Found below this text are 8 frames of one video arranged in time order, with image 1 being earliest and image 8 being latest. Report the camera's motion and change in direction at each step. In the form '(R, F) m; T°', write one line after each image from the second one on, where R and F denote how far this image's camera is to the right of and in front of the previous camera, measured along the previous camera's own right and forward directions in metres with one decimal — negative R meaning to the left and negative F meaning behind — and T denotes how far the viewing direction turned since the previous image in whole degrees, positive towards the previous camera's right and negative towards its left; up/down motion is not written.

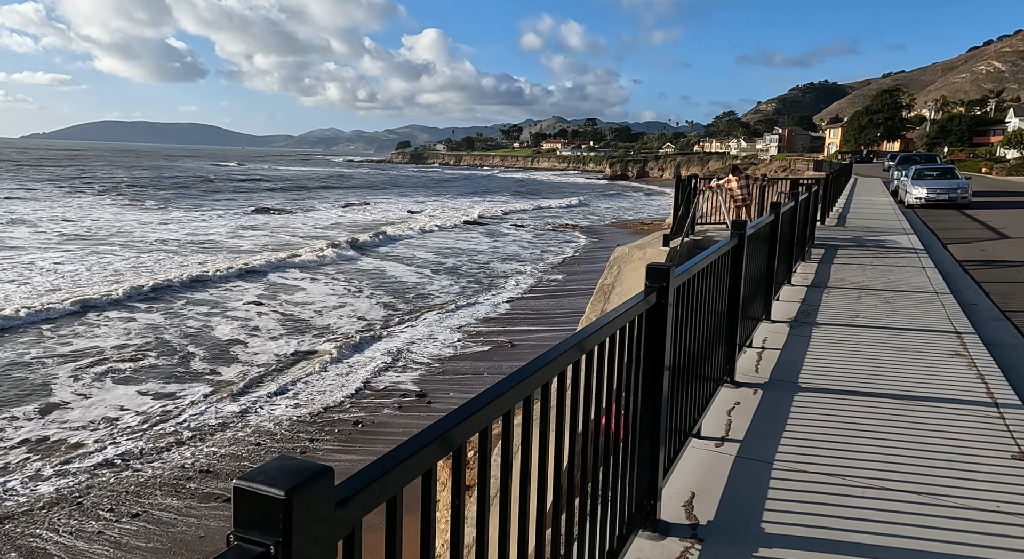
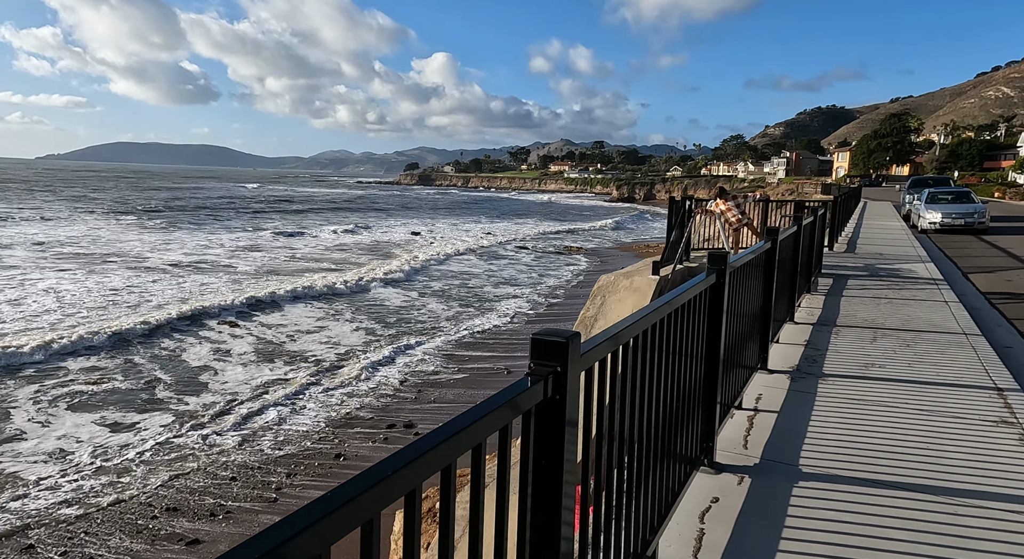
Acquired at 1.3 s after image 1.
(+0.3, +0.6) m; -1°
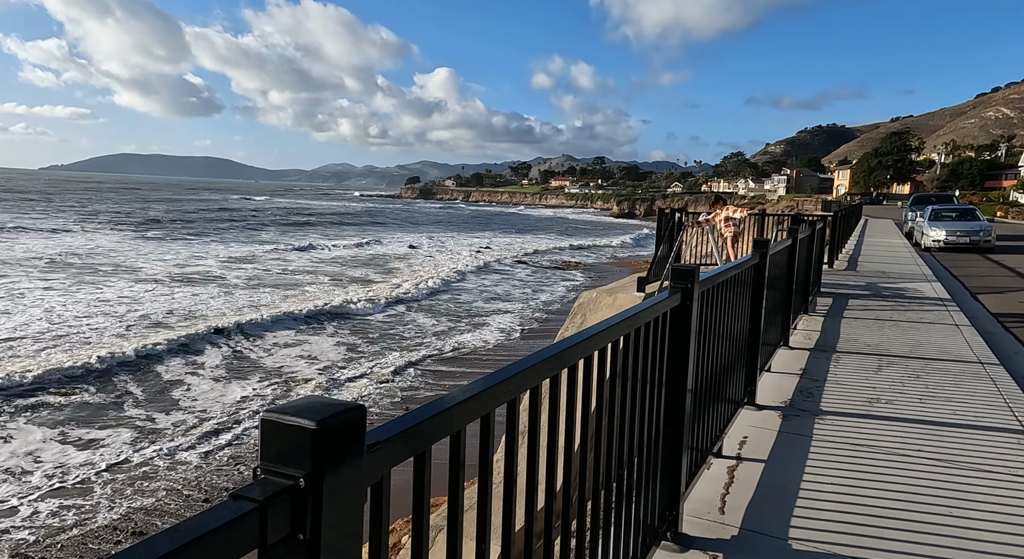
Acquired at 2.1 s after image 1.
(+0.2, +0.4) m; 0°
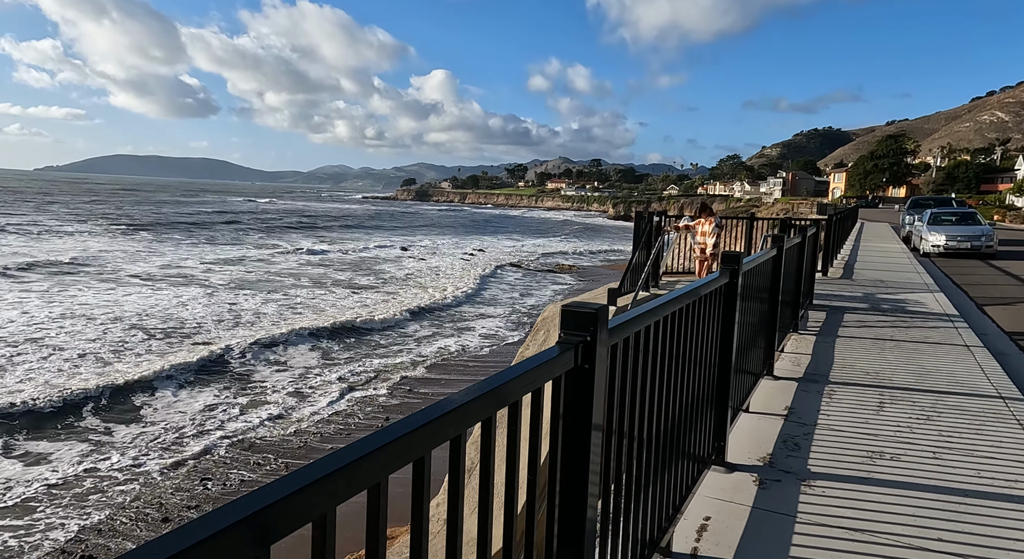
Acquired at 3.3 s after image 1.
(+0.3, +0.6) m; 0°
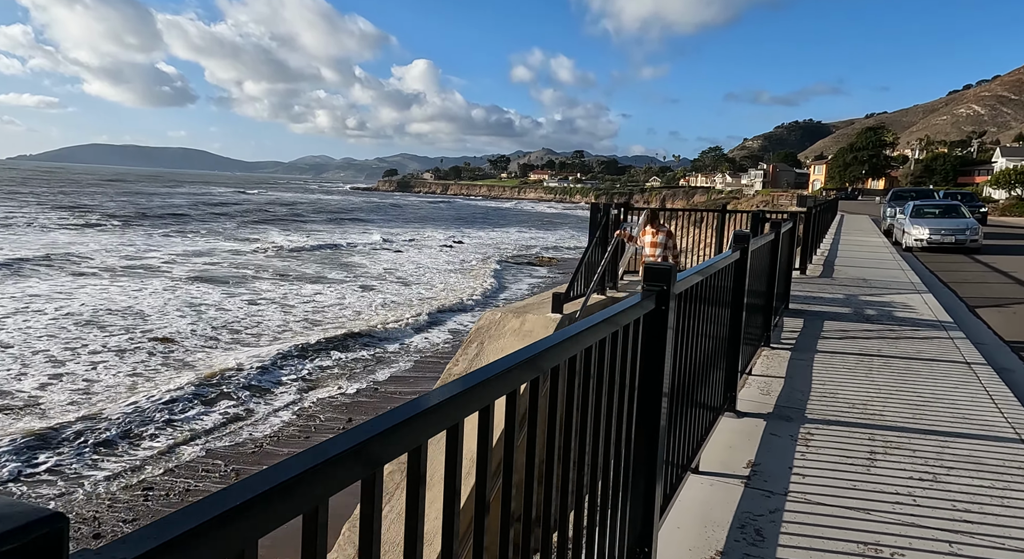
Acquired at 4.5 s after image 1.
(+0.3, +0.7) m; +1°
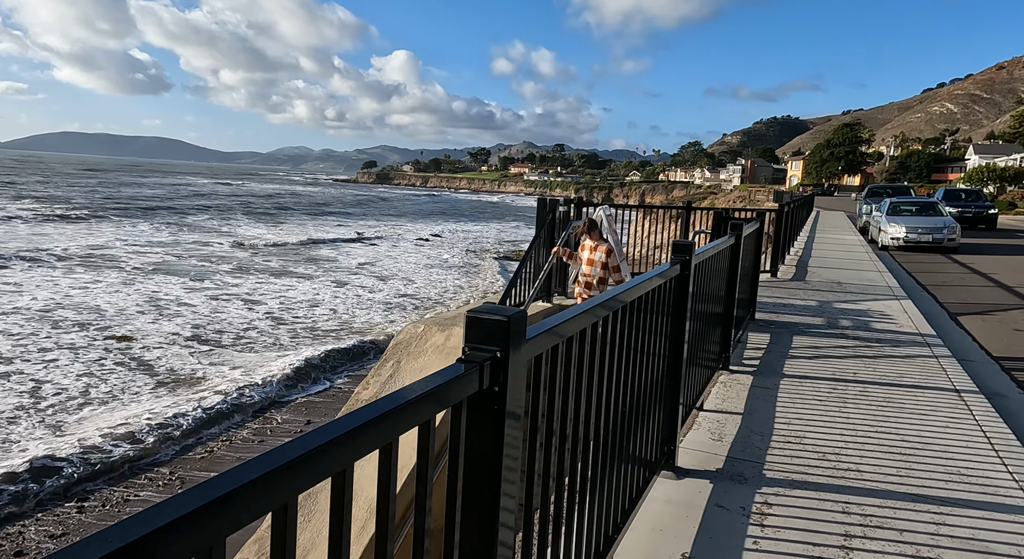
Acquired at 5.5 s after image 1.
(+0.3, +0.5) m; +2°
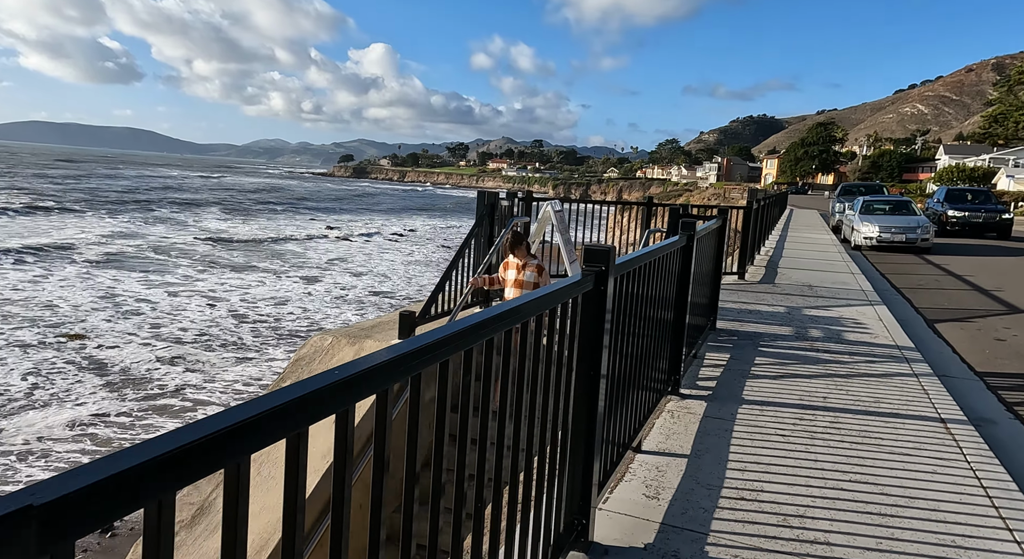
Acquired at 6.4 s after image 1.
(+0.2, +0.5) m; +2°
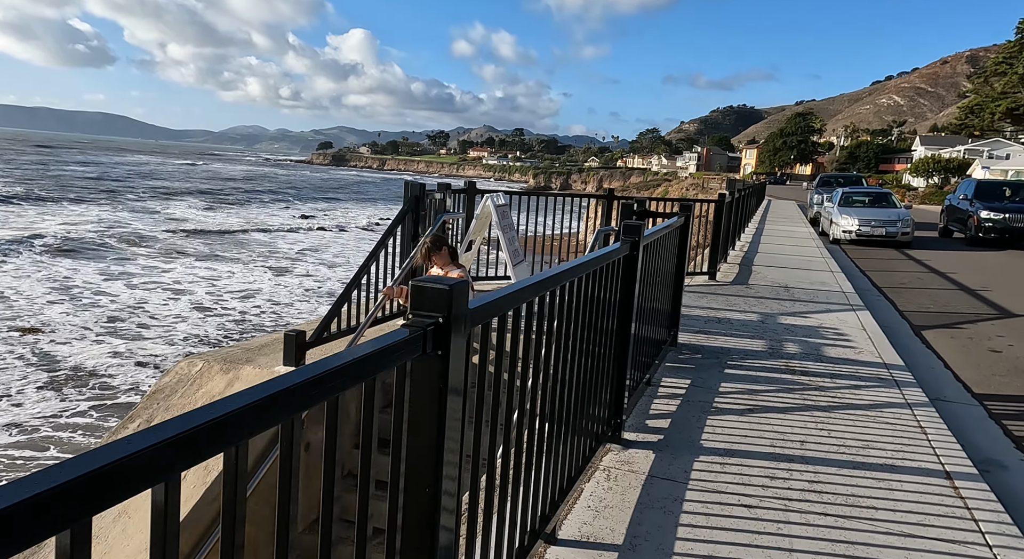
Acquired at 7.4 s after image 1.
(+0.2, +0.5) m; +2°
